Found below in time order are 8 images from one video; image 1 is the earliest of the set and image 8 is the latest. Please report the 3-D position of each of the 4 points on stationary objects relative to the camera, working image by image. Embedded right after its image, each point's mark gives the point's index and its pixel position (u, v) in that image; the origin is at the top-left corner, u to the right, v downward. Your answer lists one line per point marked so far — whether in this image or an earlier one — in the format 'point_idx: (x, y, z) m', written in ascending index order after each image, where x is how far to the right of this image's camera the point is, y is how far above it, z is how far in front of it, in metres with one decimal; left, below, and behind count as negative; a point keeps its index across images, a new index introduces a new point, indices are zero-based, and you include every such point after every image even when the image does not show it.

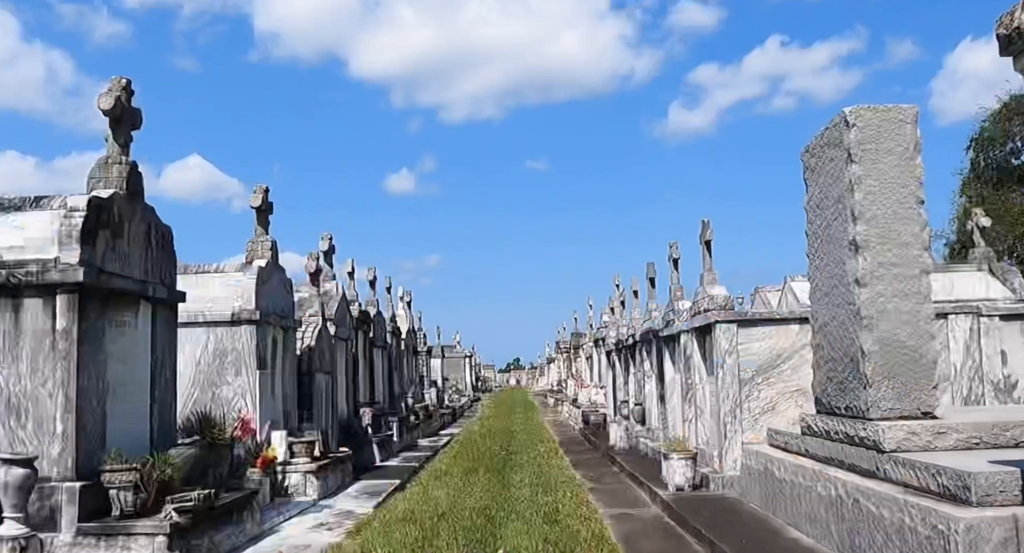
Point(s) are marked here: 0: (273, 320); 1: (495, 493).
0: (-2.8, -0.5, +11.0) m
1: (-0.2, -2.5, +10.8) m
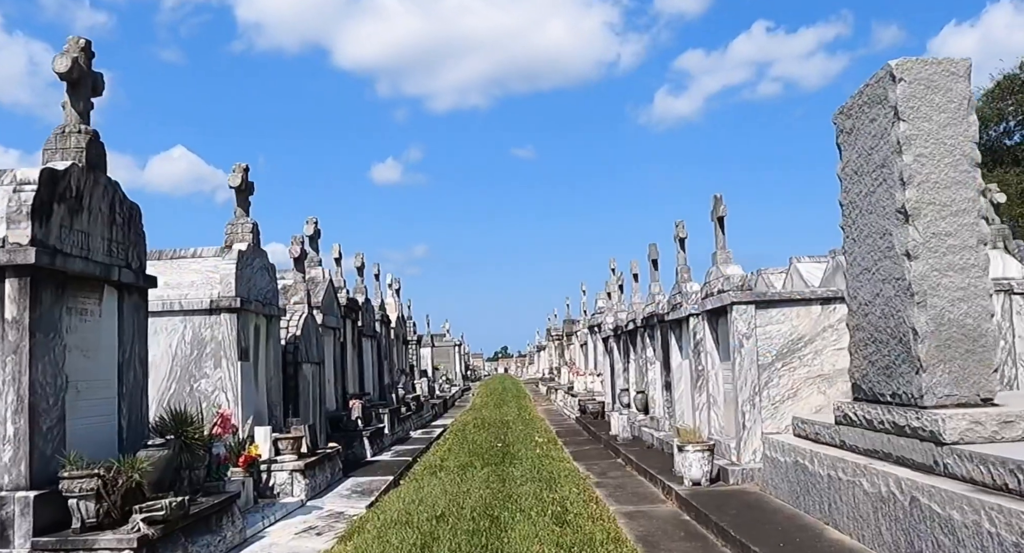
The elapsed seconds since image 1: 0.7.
0: (-2.9, -0.3, +10.3) m
1: (-0.2, -2.3, +10.1) m
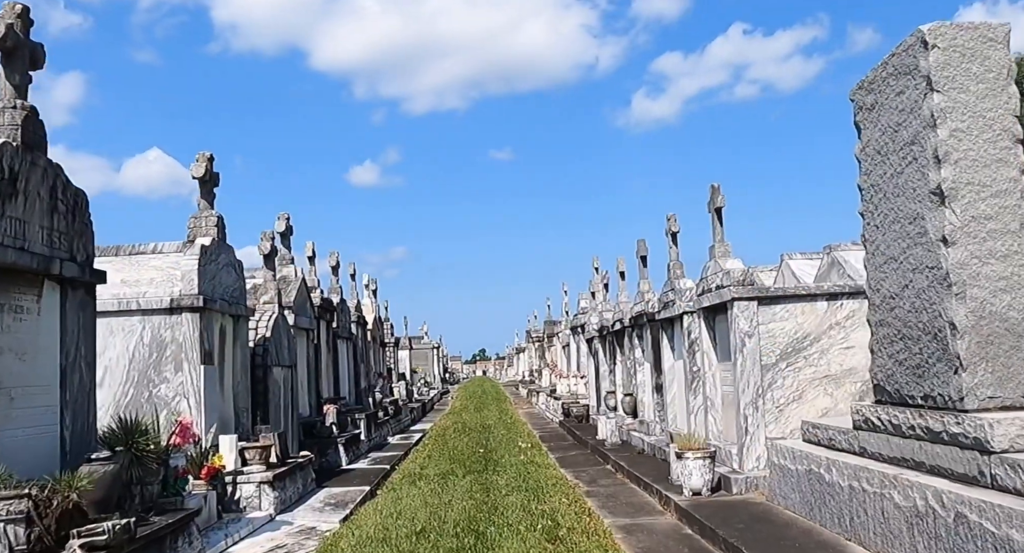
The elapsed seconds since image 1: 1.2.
0: (-3.0, -0.3, +9.6) m
1: (-0.3, -2.3, +9.4) m
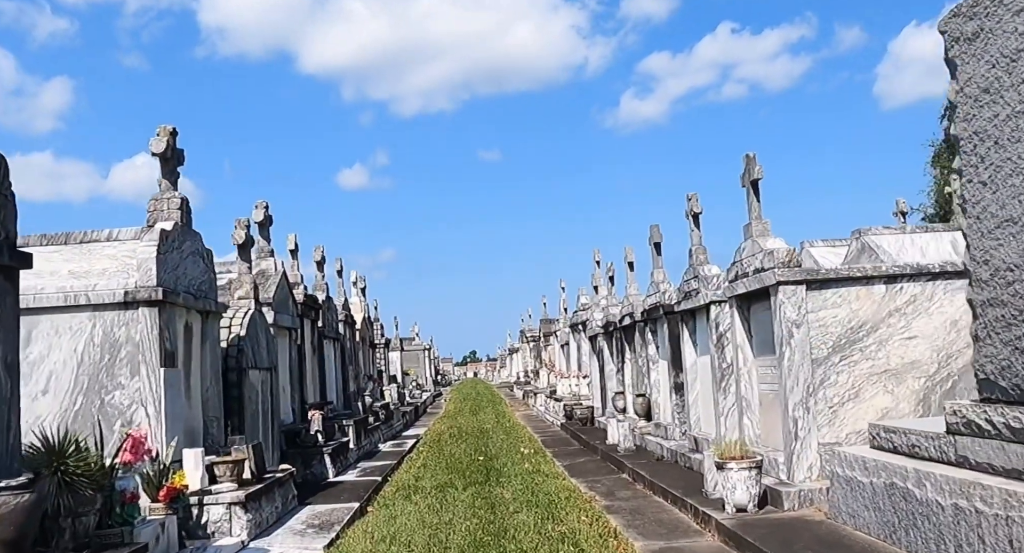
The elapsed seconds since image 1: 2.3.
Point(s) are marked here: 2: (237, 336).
0: (-2.9, -0.2, +8.3) m
1: (-0.2, -2.2, +8.2) m
2: (-3.0, -0.7, +10.1) m
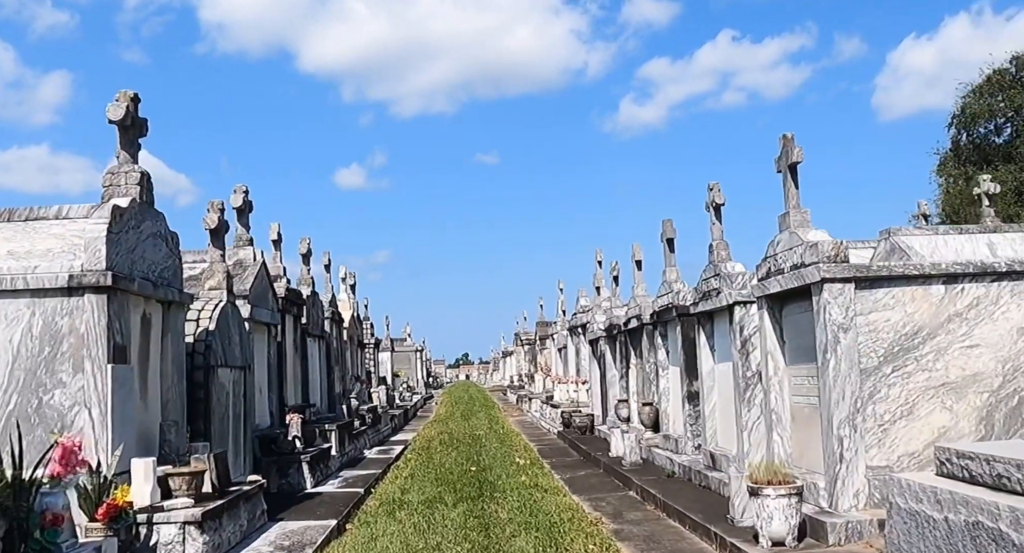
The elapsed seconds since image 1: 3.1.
0: (-2.9, -0.1, +7.3) m
1: (-0.3, -2.1, +7.2) m
2: (-3.0, -0.5, +9.0) m
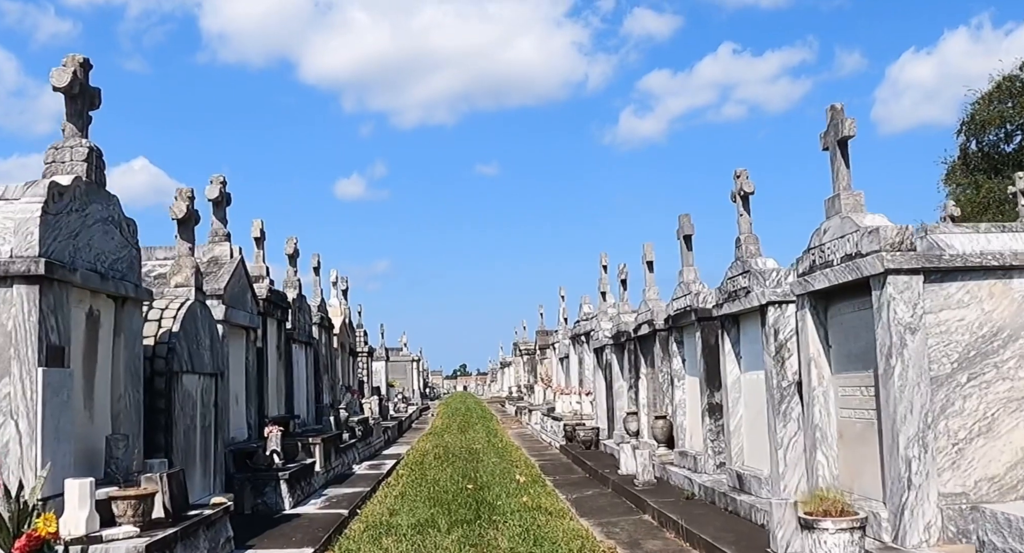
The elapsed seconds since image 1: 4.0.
0: (-2.9, 0.0, +6.3) m
1: (-0.3, -2.0, +6.2) m
2: (-3.0, -0.5, +8.0) m
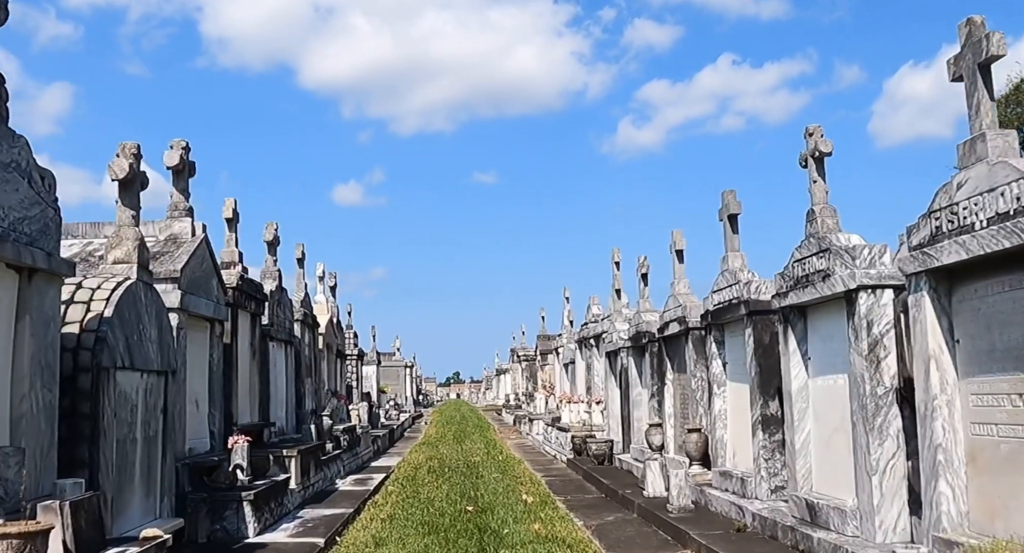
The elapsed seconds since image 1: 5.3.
0: (-2.8, +0.2, +4.6) m
1: (-0.1, -1.8, +4.5) m
2: (-2.8, -0.3, +6.4) m
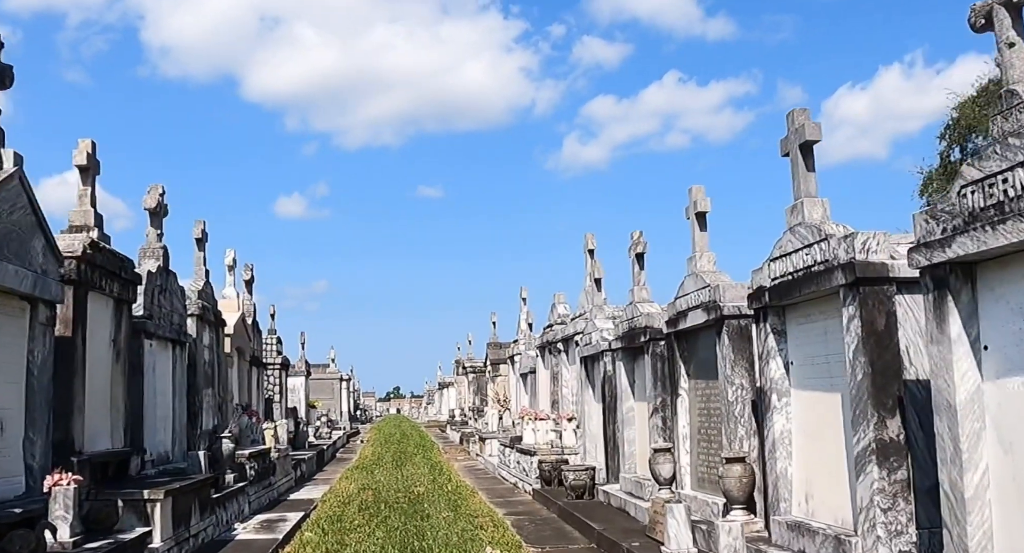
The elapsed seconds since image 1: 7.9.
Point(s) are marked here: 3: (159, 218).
0: (-2.7, +0.6, +1.6) m
1: (-0.1, -1.5, +1.6) m
2: (-2.9, +0.1, +3.3) m
3: (-3.8, +0.6, +10.0) m
